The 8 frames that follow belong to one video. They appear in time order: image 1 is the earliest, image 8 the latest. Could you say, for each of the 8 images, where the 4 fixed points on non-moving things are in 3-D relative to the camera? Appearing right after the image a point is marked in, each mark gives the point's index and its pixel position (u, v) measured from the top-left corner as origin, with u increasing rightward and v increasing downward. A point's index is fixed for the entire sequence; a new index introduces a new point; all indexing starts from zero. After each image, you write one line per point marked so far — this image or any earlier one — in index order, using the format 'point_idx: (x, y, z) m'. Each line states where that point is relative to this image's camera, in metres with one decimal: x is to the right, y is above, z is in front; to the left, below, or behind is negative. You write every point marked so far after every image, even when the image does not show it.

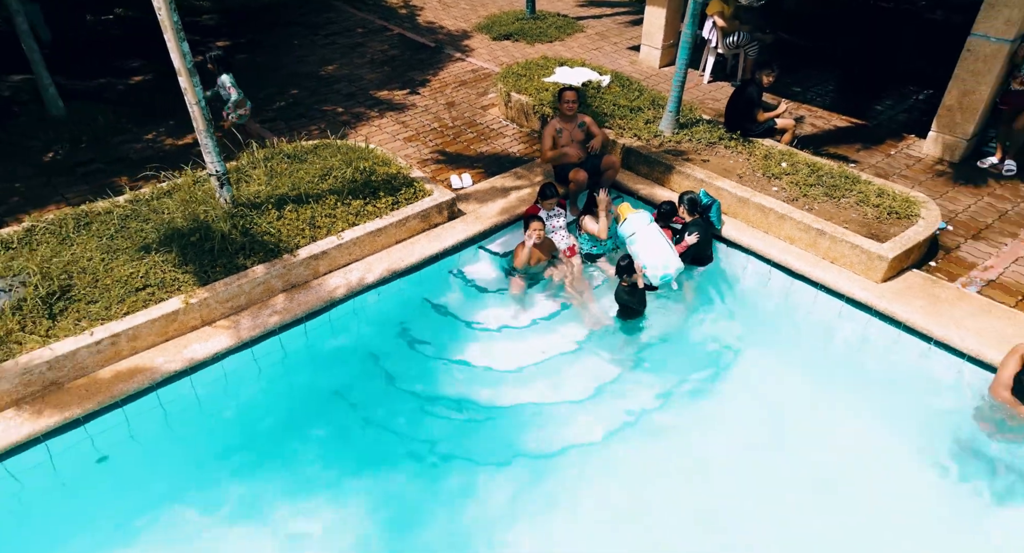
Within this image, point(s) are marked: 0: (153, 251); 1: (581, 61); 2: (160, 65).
0: (-3.6, +0.3, +6.1) m
1: (+1.2, +3.6, +10.3) m
2: (-6.0, +3.6, +10.3) m
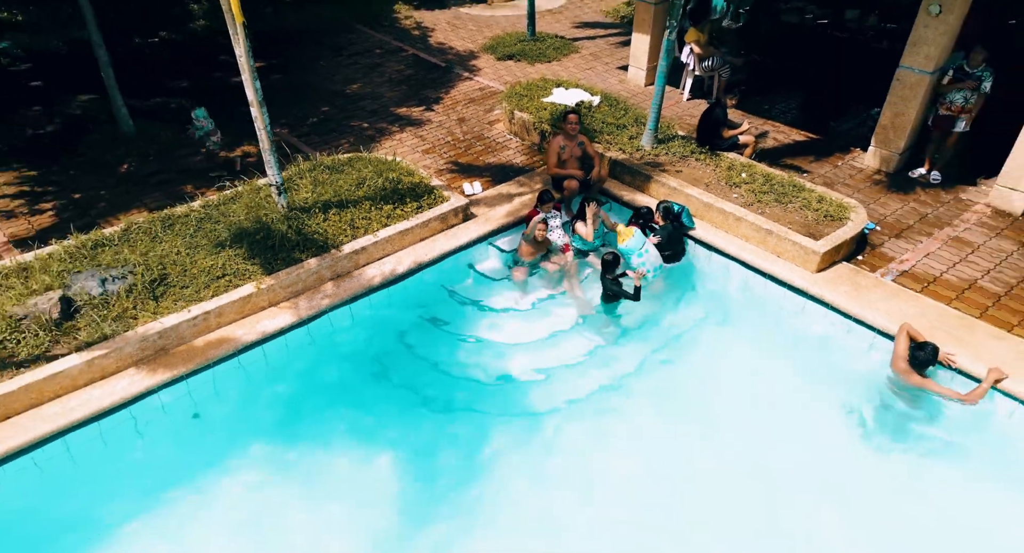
0: (-3.5, +0.4, +7.5) m
1: (+1.2, +3.7, +11.7) m
2: (-5.9, +3.7, +11.7) m
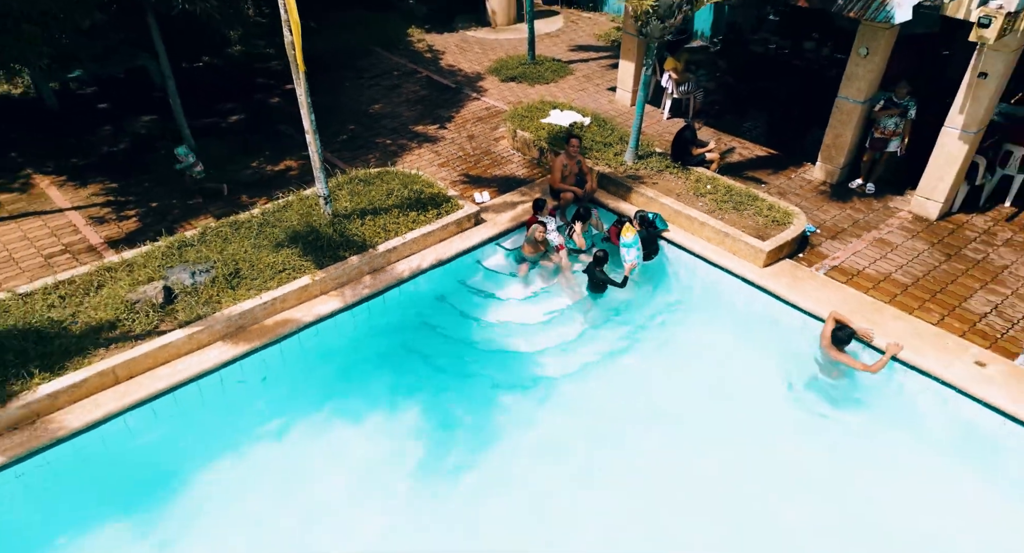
0: (-3.5, +0.5, +9.3) m
1: (+1.3, +3.8, +13.5) m
2: (-5.9, +3.8, +13.5) m
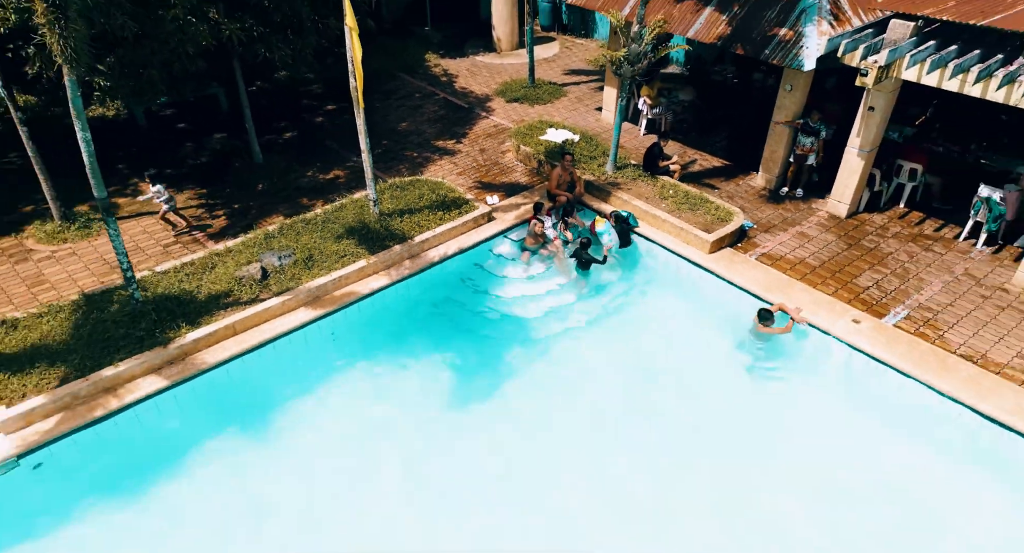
0: (-3.4, +0.8, +12.2) m
1: (+1.4, +4.2, +16.4) m
2: (-5.8, +4.1, +16.4) m
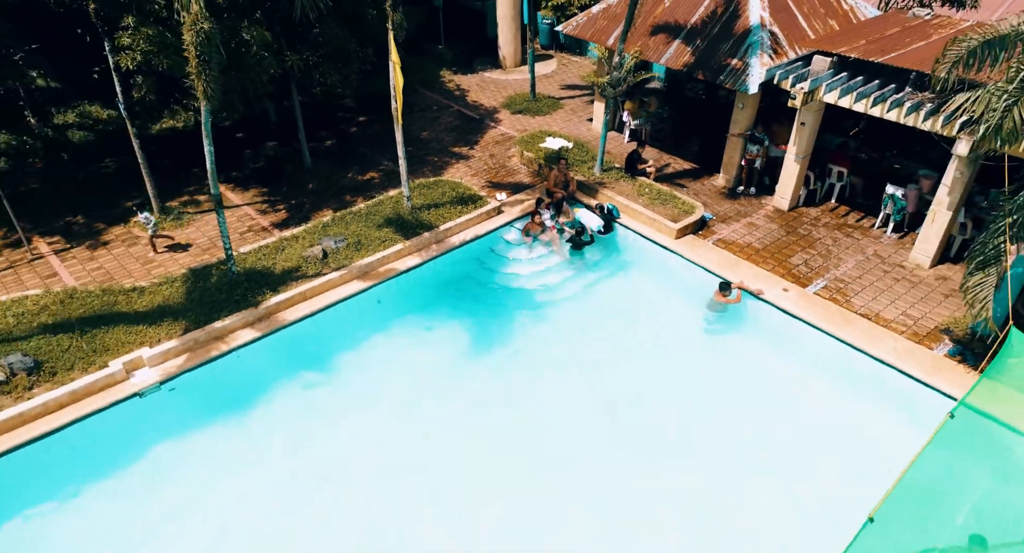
0: (-3.2, +1.3, +15.3) m
1: (+1.5, +4.6, +19.5) m
2: (-5.6, +4.6, +19.5) m
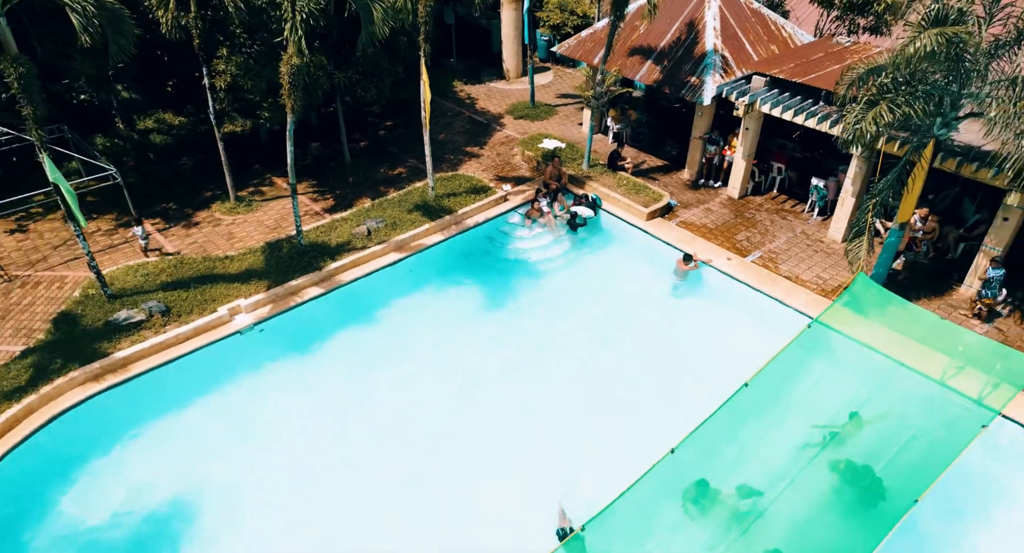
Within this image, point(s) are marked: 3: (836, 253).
0: (-3.1, +2.1, +19.1) m
1: (+1.6, +5.4, +23.3) m
2: (-5.5, +5.4, +23.3) m
3: (+9.2, +0.7, +17.2) m
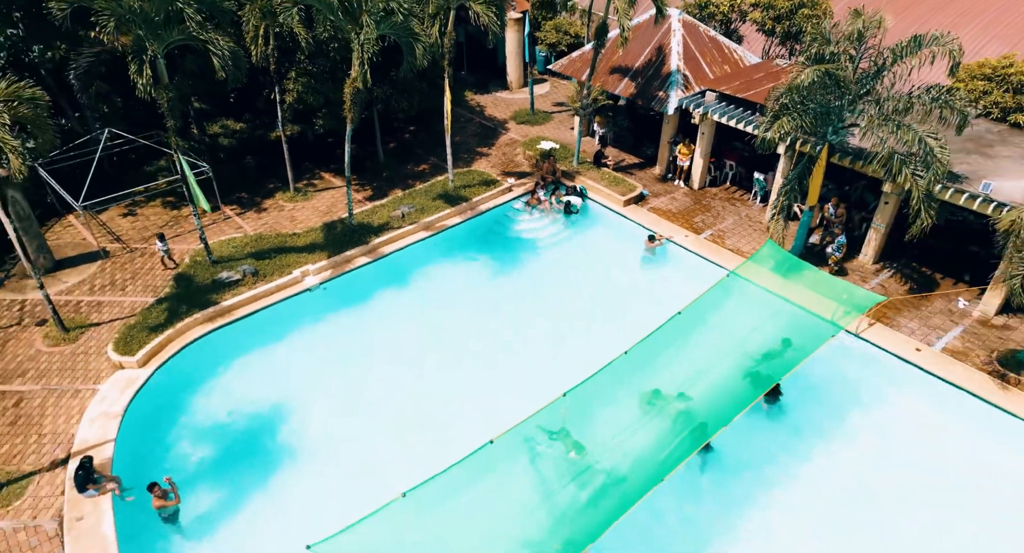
0: (-3.0, +3.0, +23.9) m
1: (+1.8, +6.4, +28.0) m
2: (-5.4, +6.4, +28.0) m
3: (+9.3, +1.6, +22.0) m
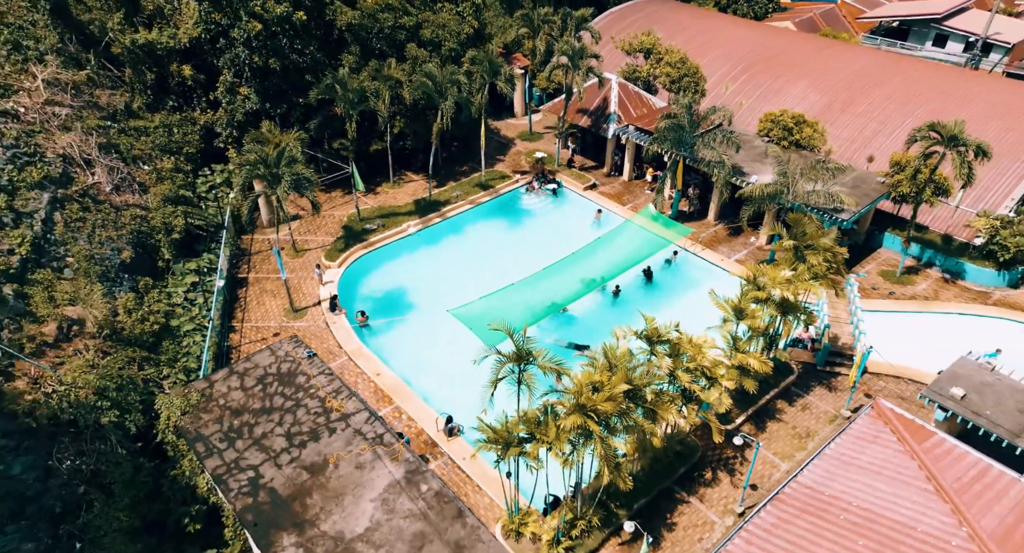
0: (-2.5, +6.0, +41.0) m
1: (+2.2, +9.4, +45.1) m
2: (-4.9, +9.4, +45.1) m
3: (+9.8, +4.6, +39.1) m
